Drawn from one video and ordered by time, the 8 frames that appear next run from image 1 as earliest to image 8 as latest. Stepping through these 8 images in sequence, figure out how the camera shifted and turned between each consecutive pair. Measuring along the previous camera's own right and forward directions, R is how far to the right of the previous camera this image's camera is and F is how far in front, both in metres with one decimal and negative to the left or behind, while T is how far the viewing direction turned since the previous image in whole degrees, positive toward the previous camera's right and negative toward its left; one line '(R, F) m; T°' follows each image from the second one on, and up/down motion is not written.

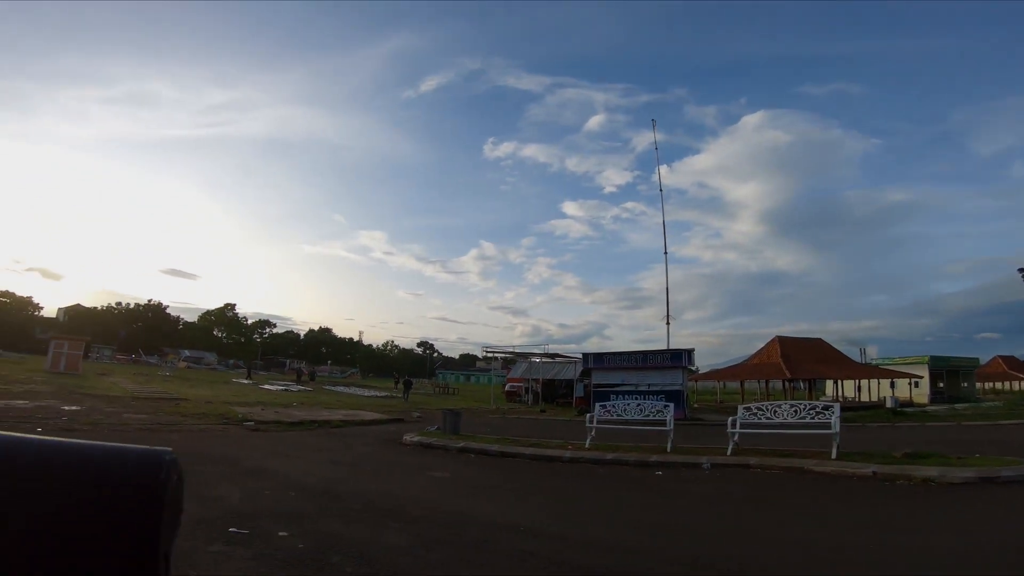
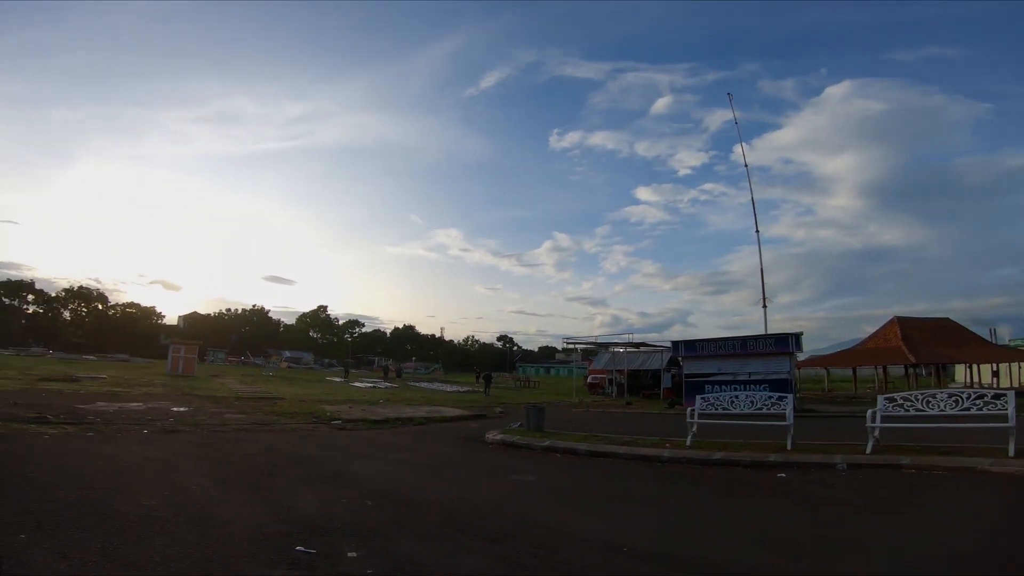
(-0.1, +0.8) m; -8°
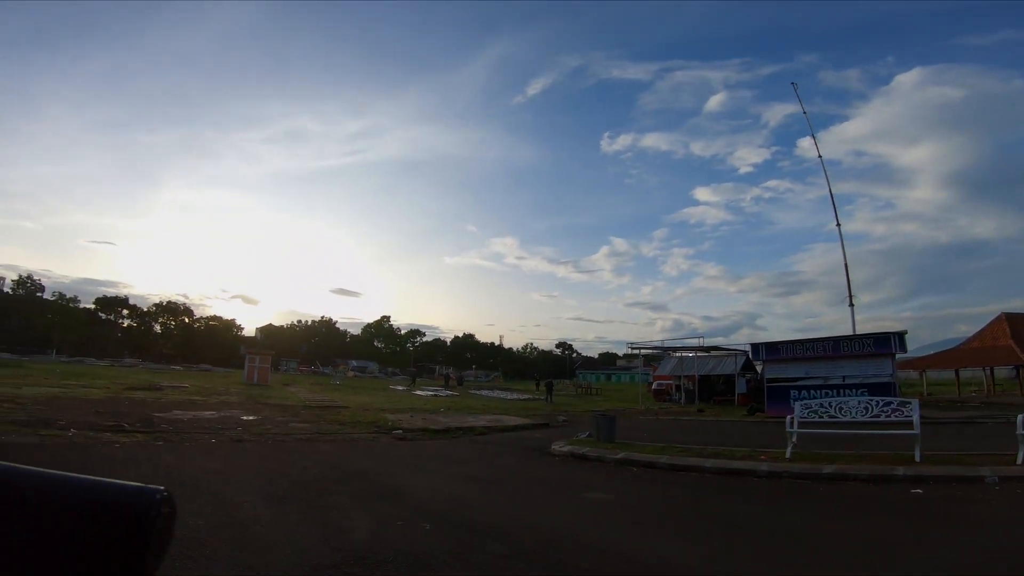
(-0.1, +0.8) m; -6°
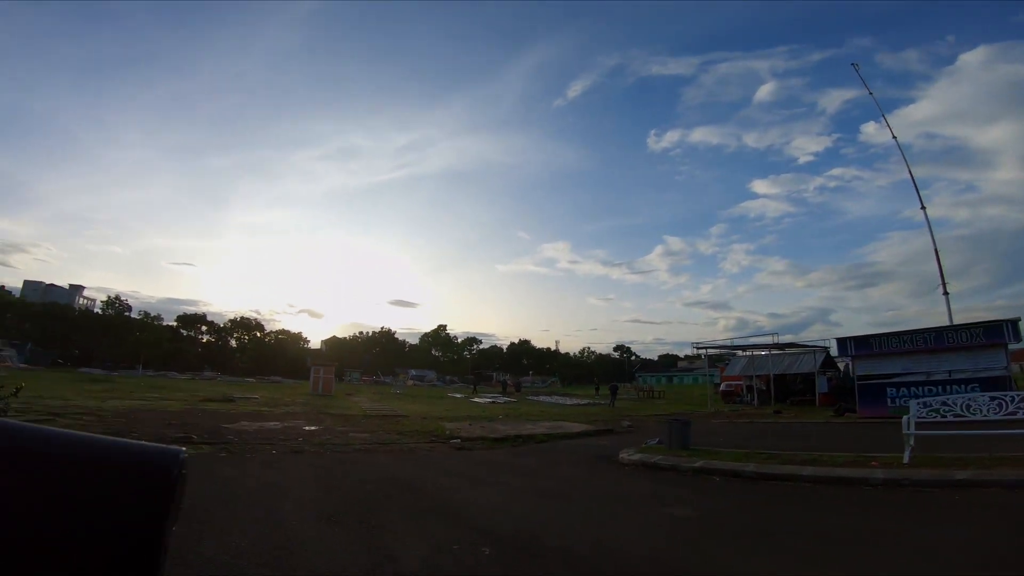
(-0.1, +0.7) m; -5°
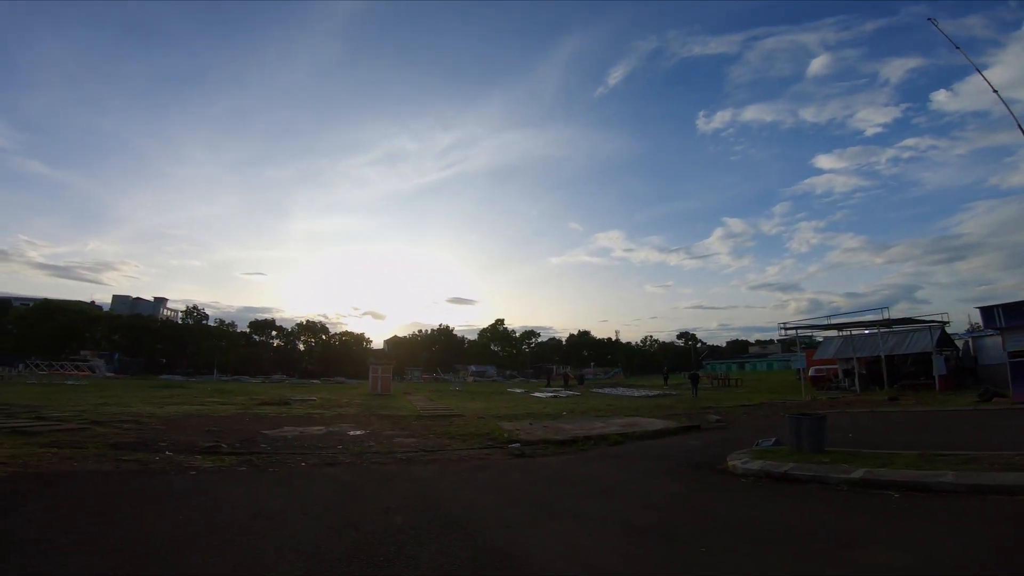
(-0.2, +2.3) m; -6°
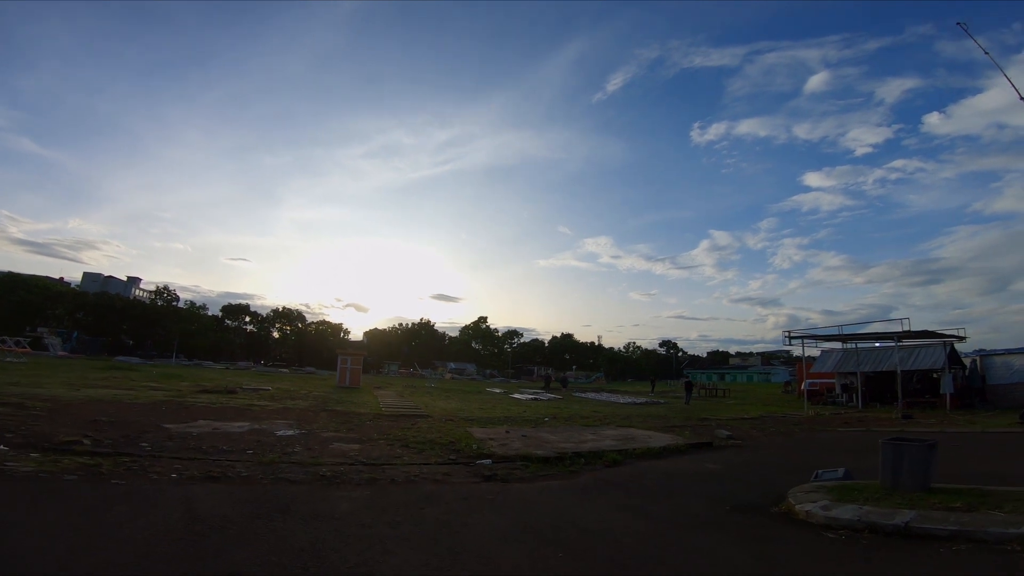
(+0.1, +3.0) m; +2°
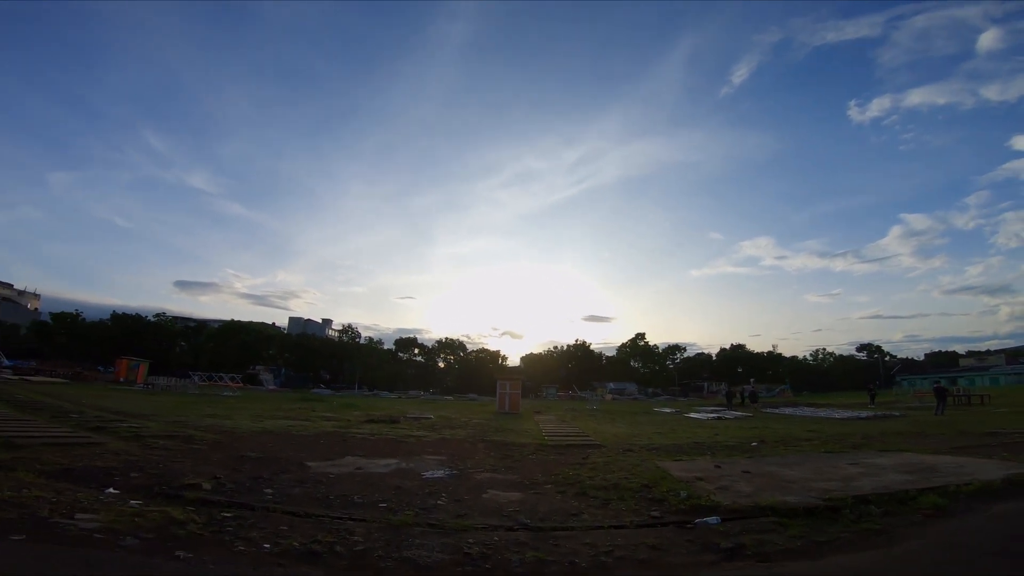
(-0.7, +3.0) m; -15°
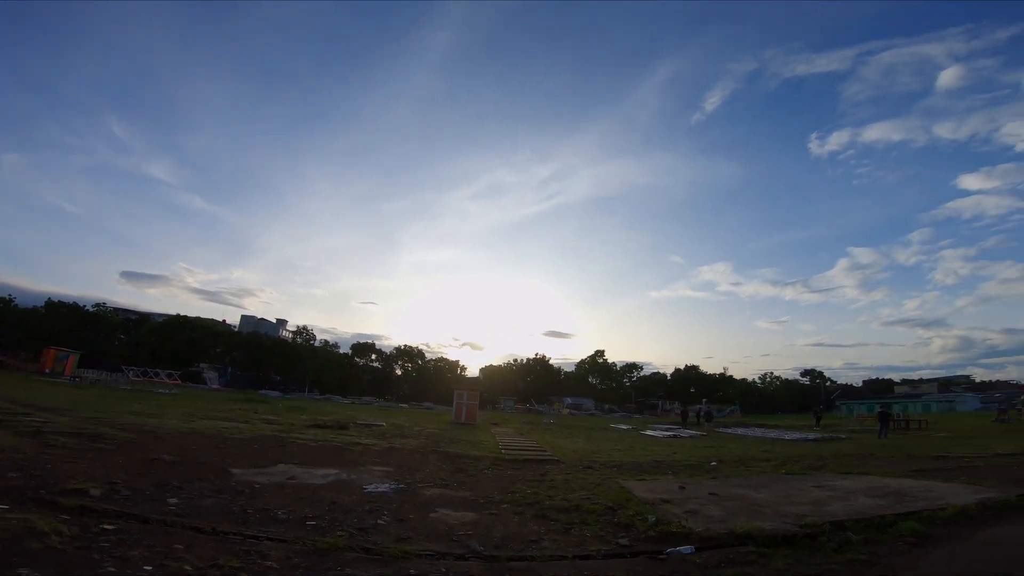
(0.0, +0.9) m; +4°
